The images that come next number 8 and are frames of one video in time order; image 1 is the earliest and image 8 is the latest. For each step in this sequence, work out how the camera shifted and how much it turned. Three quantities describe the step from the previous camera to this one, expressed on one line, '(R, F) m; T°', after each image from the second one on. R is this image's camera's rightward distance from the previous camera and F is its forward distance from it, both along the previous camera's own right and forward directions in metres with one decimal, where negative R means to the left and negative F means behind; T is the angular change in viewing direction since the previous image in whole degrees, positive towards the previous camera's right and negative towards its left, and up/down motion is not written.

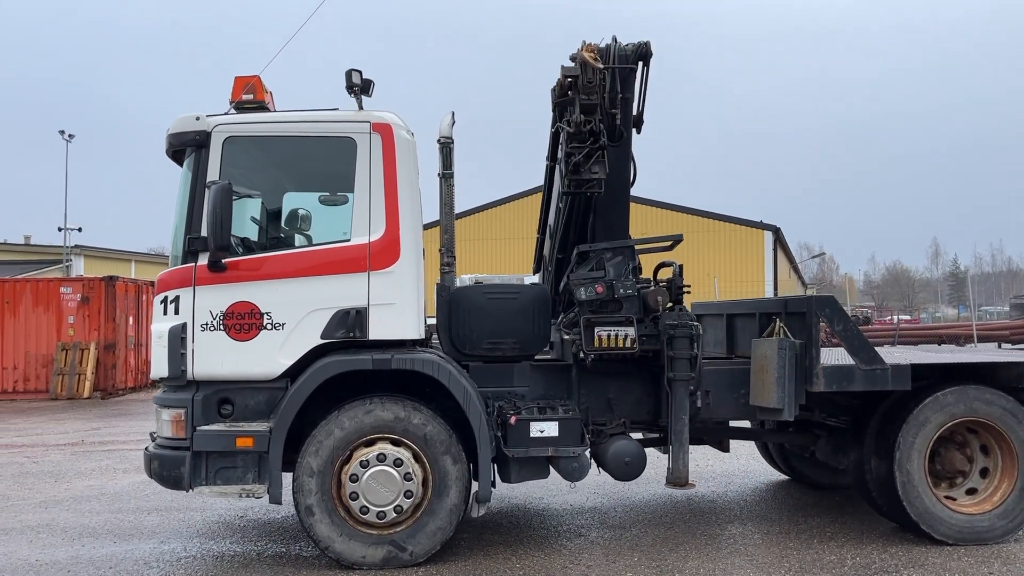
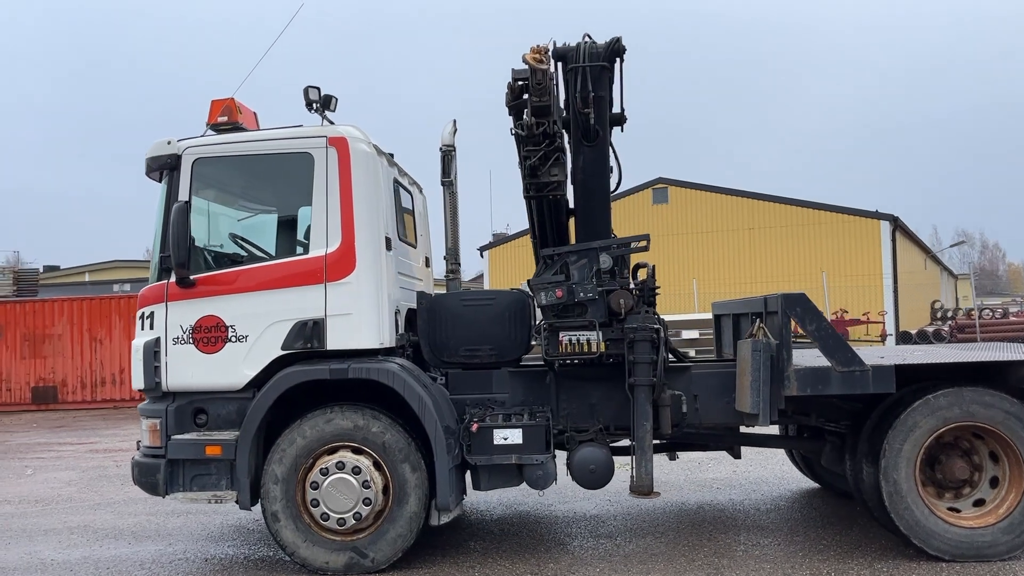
(+0.9, +0.1) m; -8°
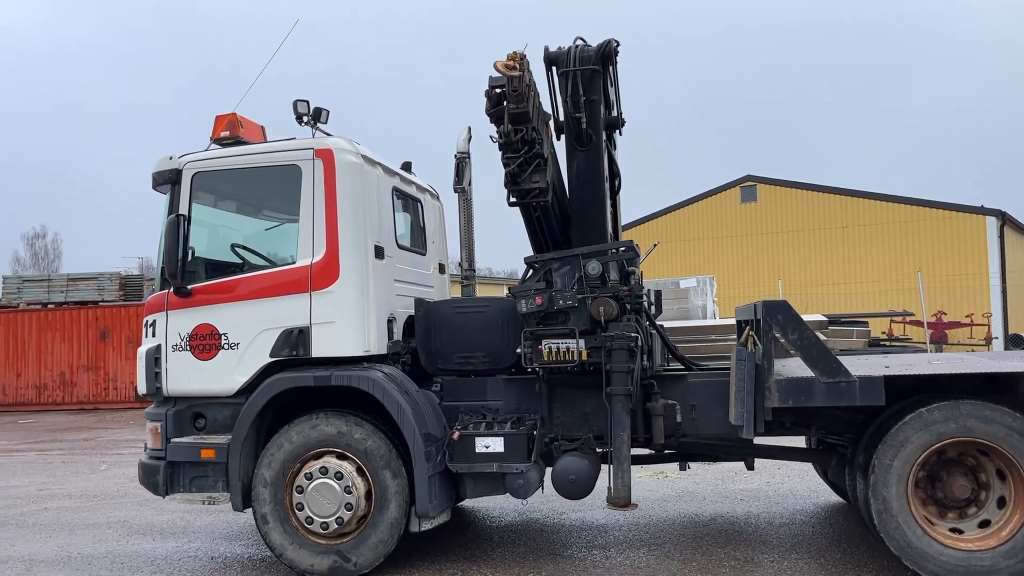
(+0.6, +0.1) m; -6°
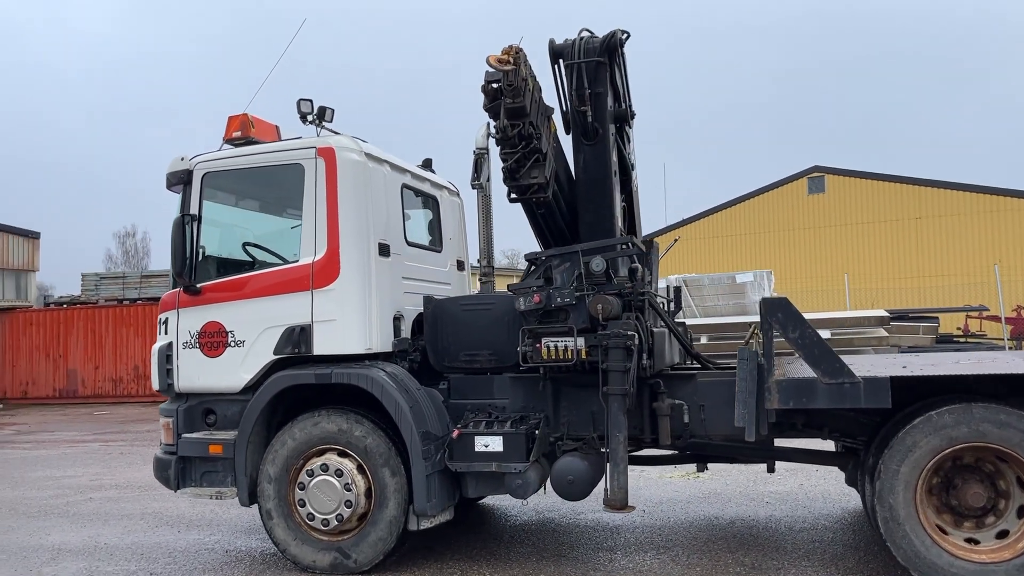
(+0.4, +0.1) m; -4°
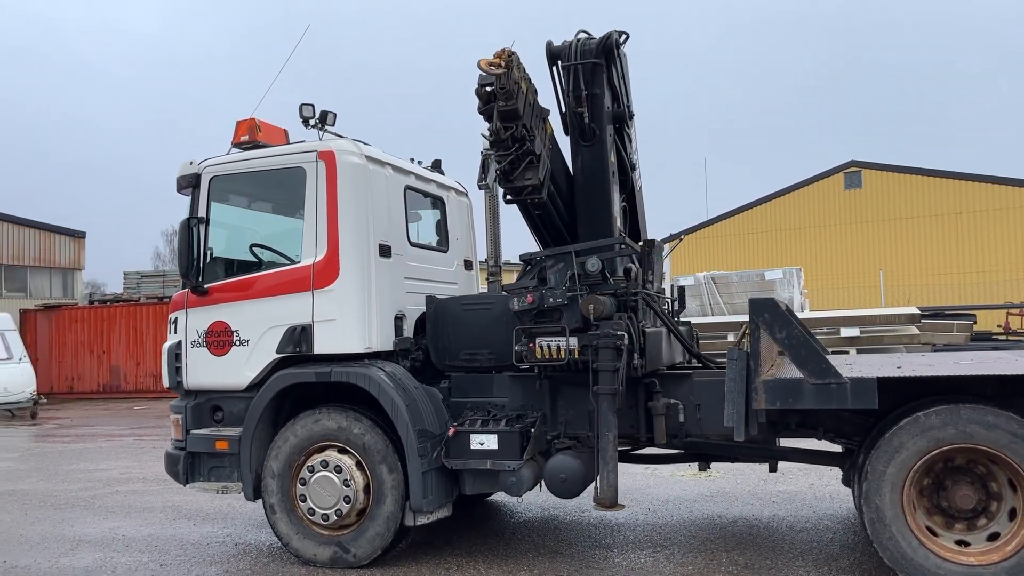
(+0.2, -0.1) m; -2°
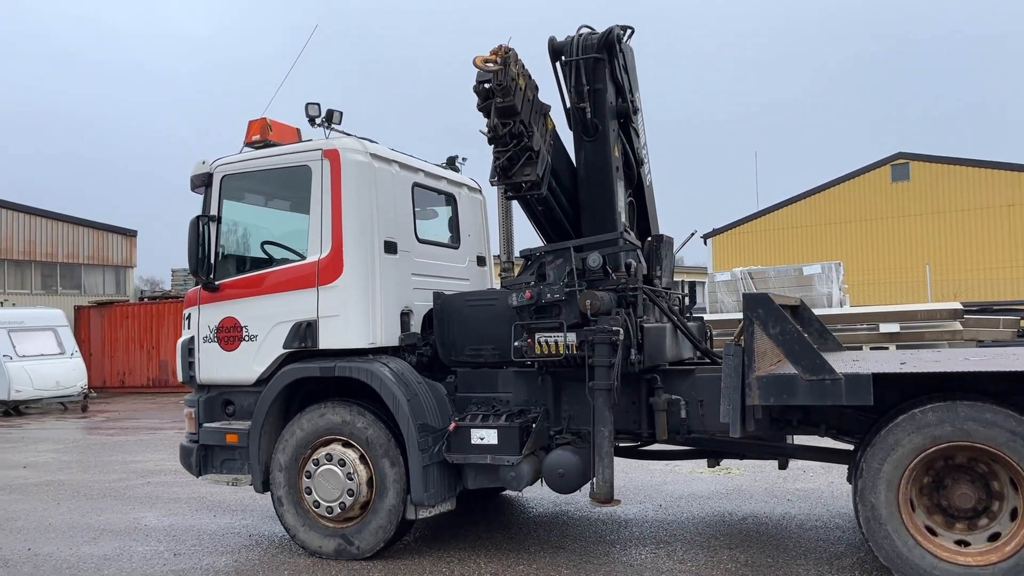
(+0.2, 0.0) m; -3°
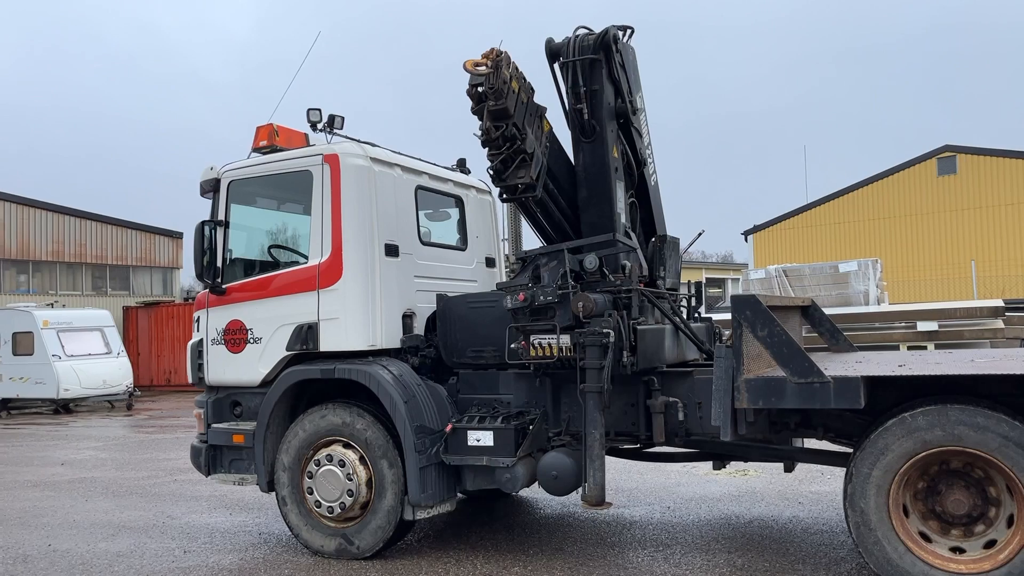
(+0.3, 0.0) m; -3°
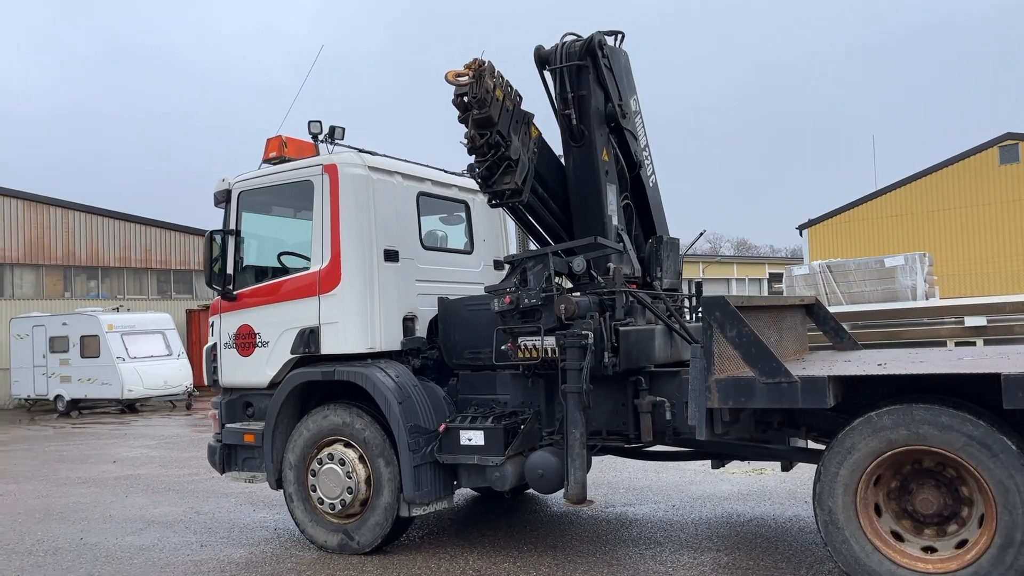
(+0.4, -0.1) m; -4°
